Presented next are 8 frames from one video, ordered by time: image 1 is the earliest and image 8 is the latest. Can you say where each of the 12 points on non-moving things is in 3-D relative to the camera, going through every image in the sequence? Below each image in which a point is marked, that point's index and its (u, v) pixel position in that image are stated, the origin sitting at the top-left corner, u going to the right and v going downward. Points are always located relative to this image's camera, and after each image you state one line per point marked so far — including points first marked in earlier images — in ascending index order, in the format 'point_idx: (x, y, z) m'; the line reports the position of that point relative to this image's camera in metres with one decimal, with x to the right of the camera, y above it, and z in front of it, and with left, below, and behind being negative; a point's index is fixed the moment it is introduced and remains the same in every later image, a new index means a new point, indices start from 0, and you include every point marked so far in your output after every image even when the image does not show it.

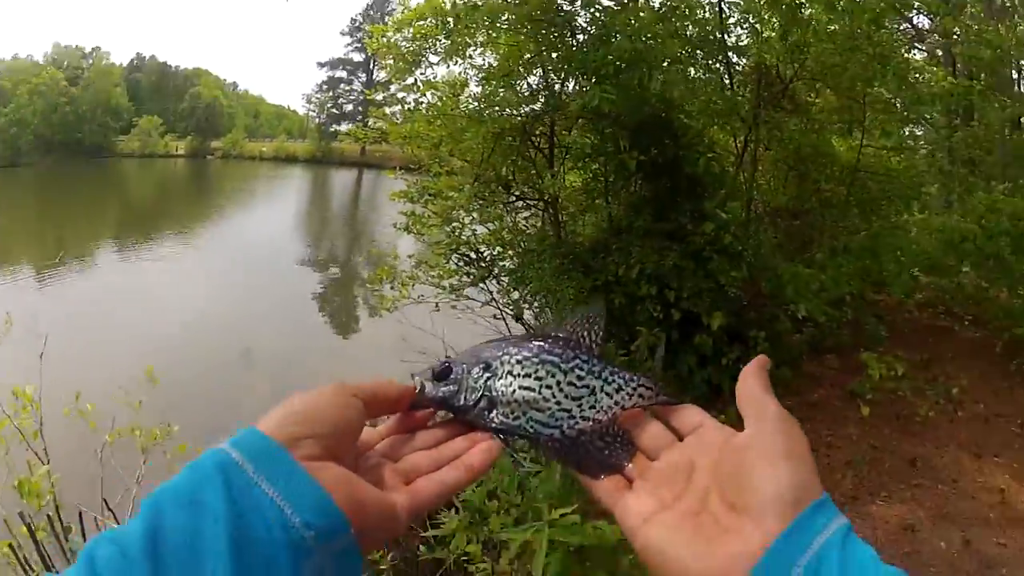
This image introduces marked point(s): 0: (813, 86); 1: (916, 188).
0: (+2.3, +1.6, +5.5) m
1: (+3.2, +0.8, +5.6) m
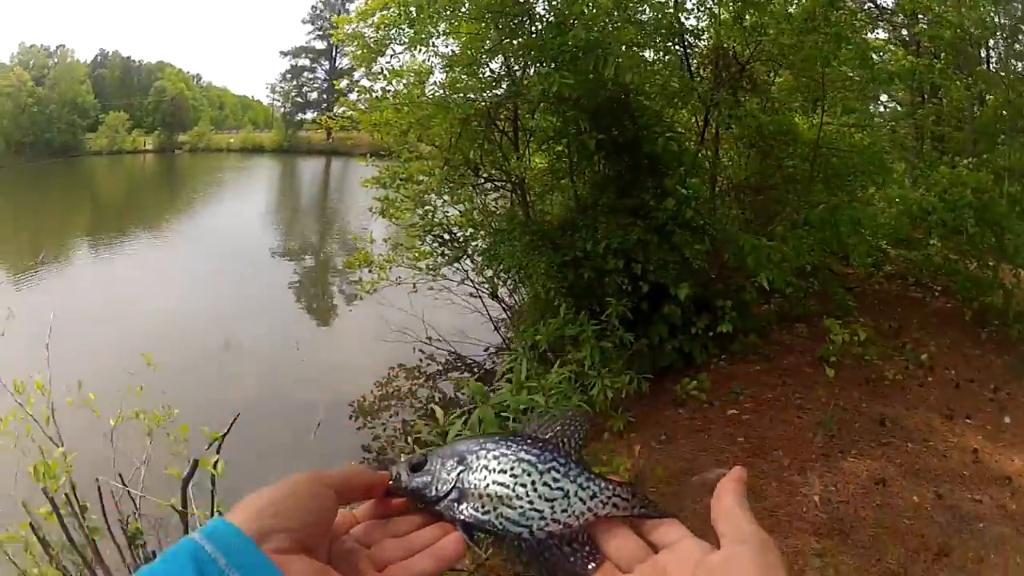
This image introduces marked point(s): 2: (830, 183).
0: (+2.0, +1.7, +5.5) m
1: (+2.9, +1.0, +5.7) m
2: (+2.5, +0.8, +5.7) m
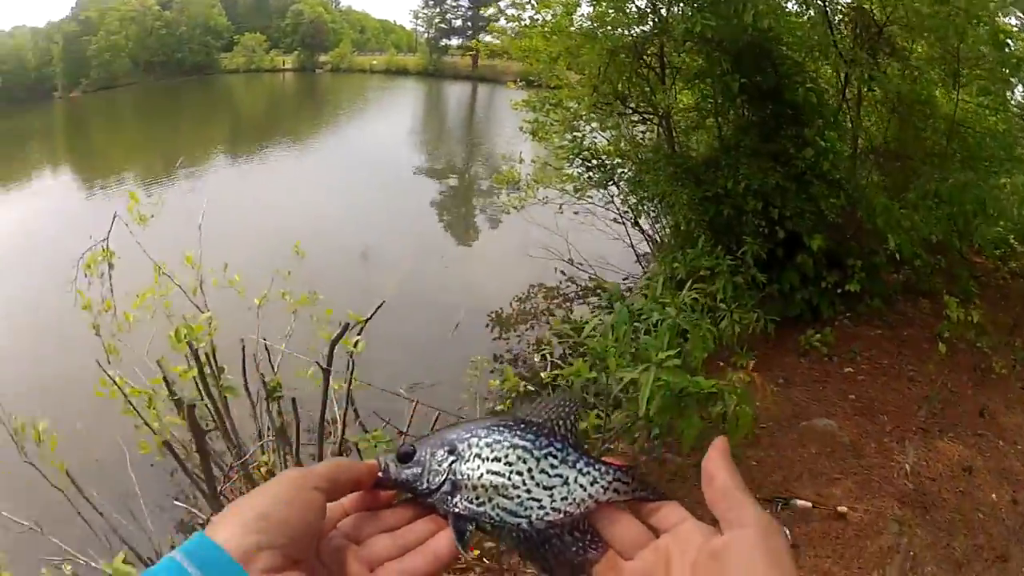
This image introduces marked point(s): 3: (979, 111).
0: (+2.8, +1.8, +5.2) m
1: (+3.7, +1.1, +5.3) m
2: (+3.4, +0.9, +5.4) m
3: (+4.2, +1.6, +6.3) m
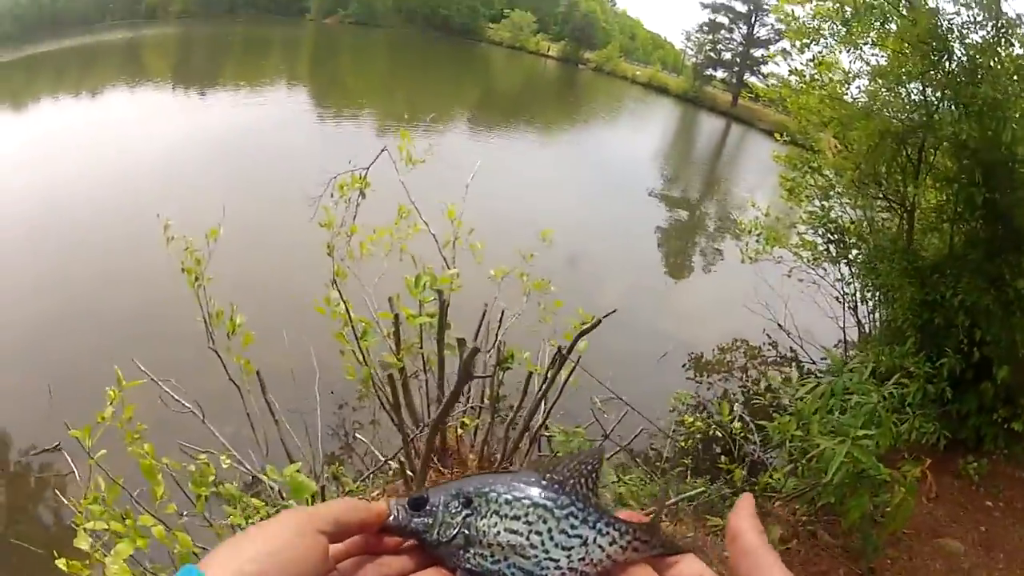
0: (+4.2, +0.7, +4.9) m
1: (+4.9, -0.3, +4.8) m
2: (+4.5, -0.3, +5.0) m
3: (+5.7, +0.1, +5.6) m
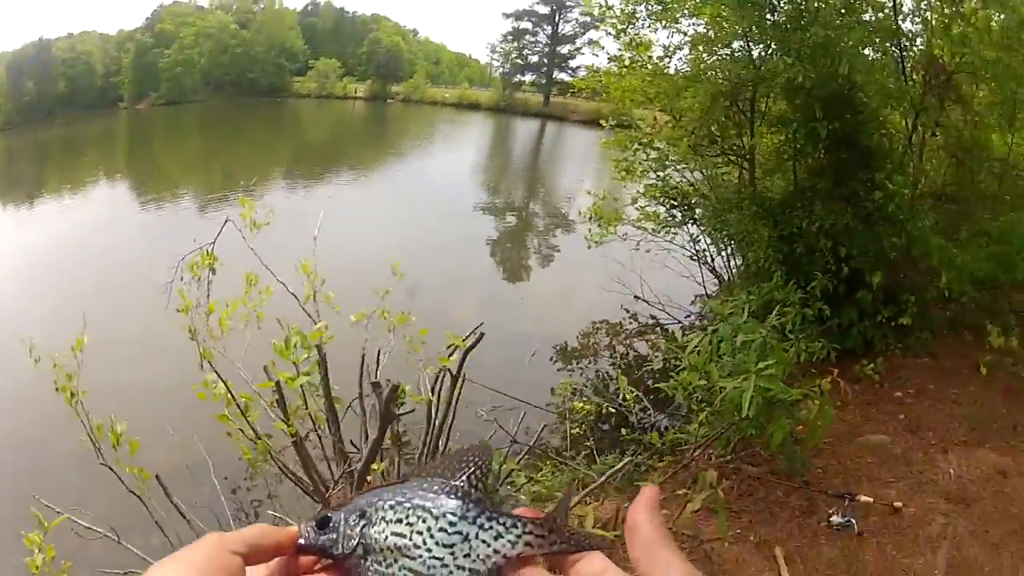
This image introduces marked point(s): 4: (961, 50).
0: (+3.5, +1.6, +5.6) m
1: (+4.4, +0.8, +5.6) m
2: (+4.0, +0.6, +5.7) m
3: (+4.9, +1.2, +6.5) m
4: (+3.7, +2.0, +6.0) m
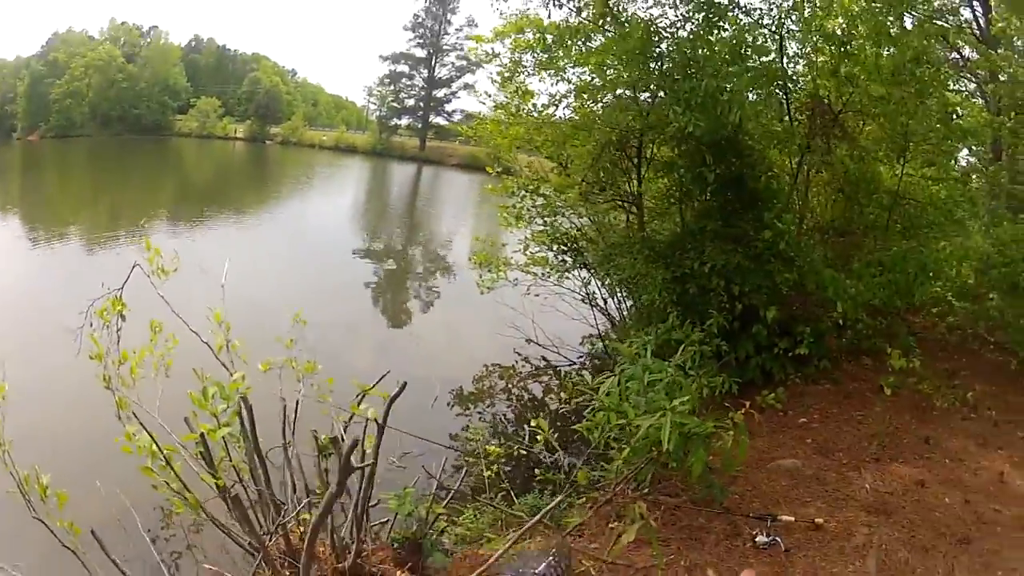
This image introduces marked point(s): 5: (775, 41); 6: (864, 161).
0: (+2.8, +1.4, +5.9) m
1: (+3.7, +0.6, +6.0) m
2: (+3.3, +0.4, +6.0) m
3: (+4.1, +1.0, +7.1) m
4: (+2.9, +1.8, +6.4) m
5: (+2.0, +1.9, +5.5) m
6: (+3.8, +1.4, +7.9) m
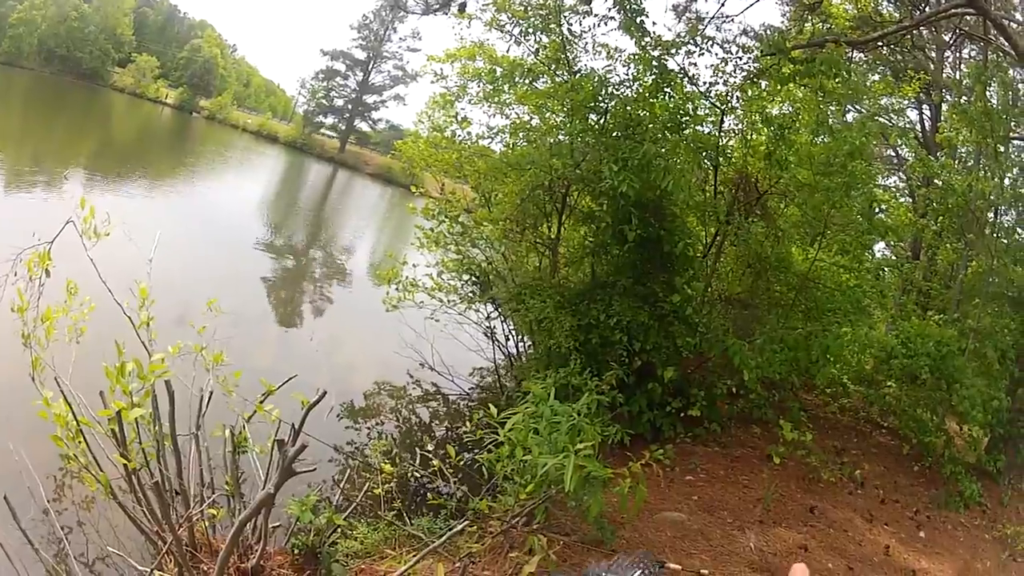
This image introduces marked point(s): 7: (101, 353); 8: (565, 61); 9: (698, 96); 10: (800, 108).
0: (+2.4, +0.8, +6.3) m
1: (+3.1, -0.1, +6.4) m
2: (+2.7, -0.2, +6.4) m
3: (+3.4, +0.2, +7.6) m
4: (+2.5, +1.1, +6.8) m
5: (+1.7, +1.4, +5.8) m
6: (+3.1, +0.6, +8.3) m
7: (-4.1, -0.6, +7.2) m
8: (+0.5, +2.0, +6.3) m
9: (+1.4, +1.5, +5.5) m
10: (+2.2, +1.4, +5.4) m
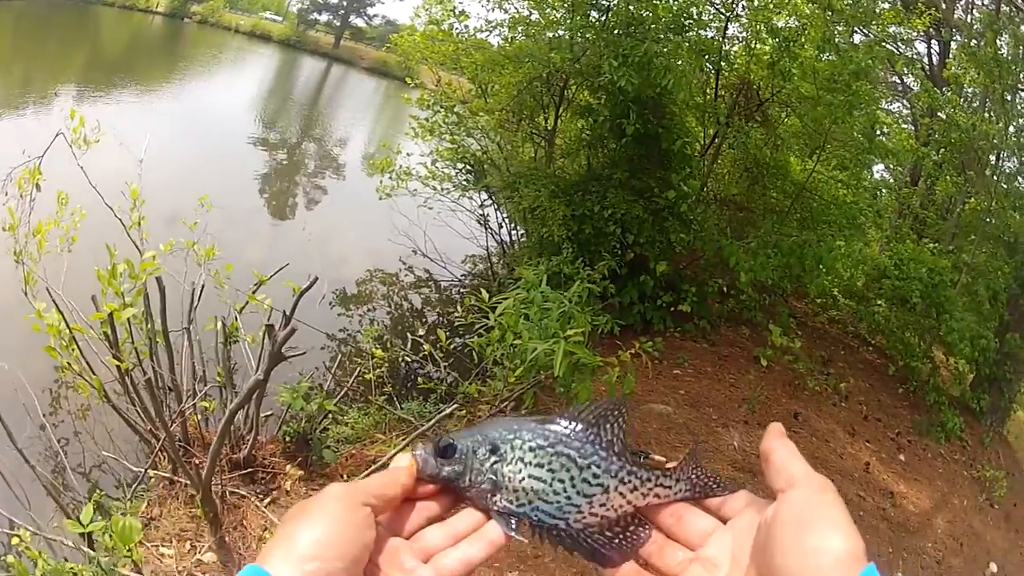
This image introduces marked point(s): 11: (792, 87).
0: (+2.4, +1.5, +6.2) m
1: (+3.1, +0.5, +6.4) m
2: (+2.7, +0.4, +6.4) m
3: (+3.4, +0.9, +7.6) m
4: (+2.5, +1.8, +6.7) m
5: (+1.7, +2.1, +5.7) m
6: (+3.1, +1.4, +8.3) m
7: (-4.2, +0.3, +7.2) m
8: (+0.5, +2.7, +6.1) m
9: (+1.4, +2.1, +5.3) m
10: (+2.2, +2.0, +5.3) m
11: (+2.2, +1.5, +5.6) m
